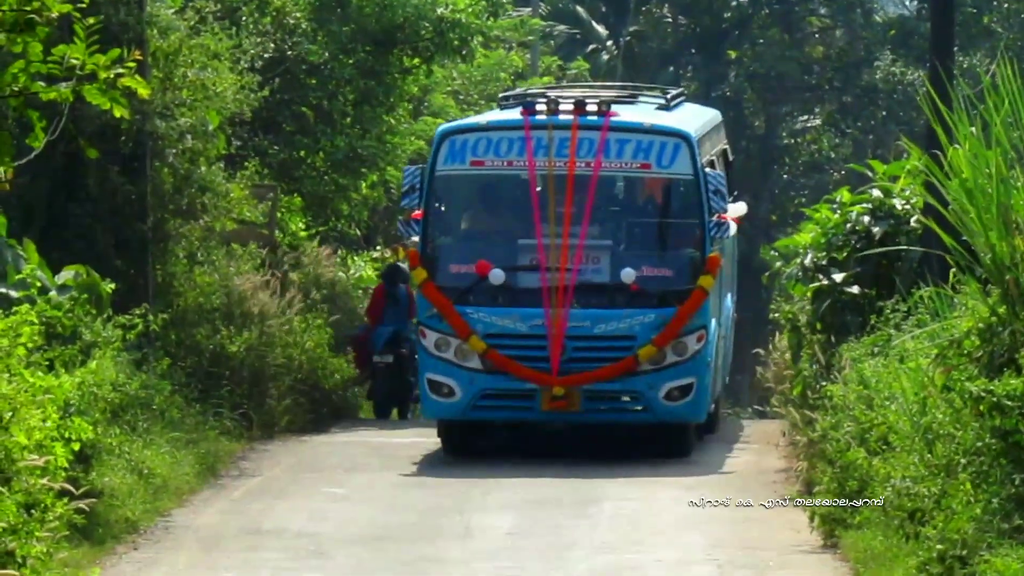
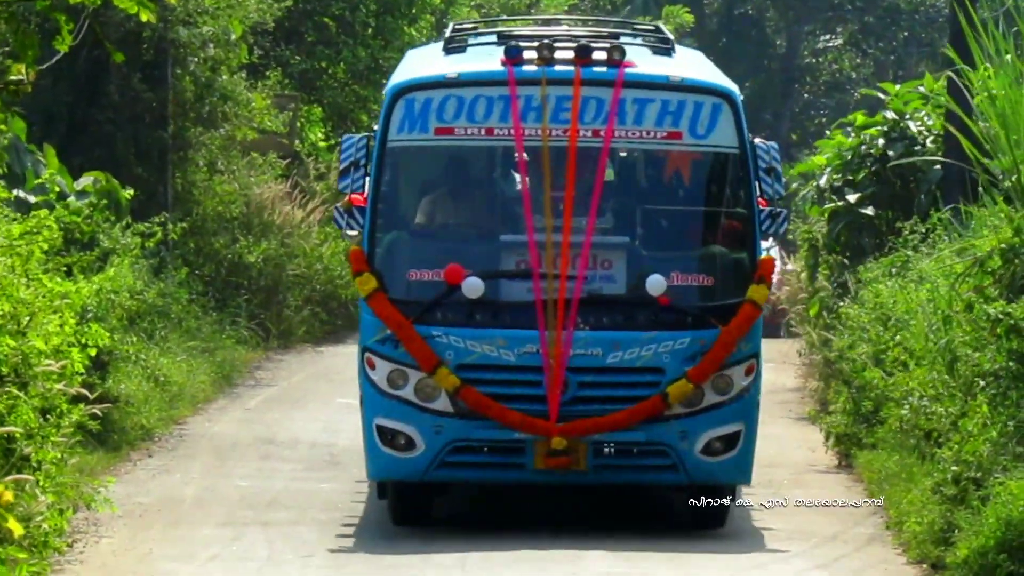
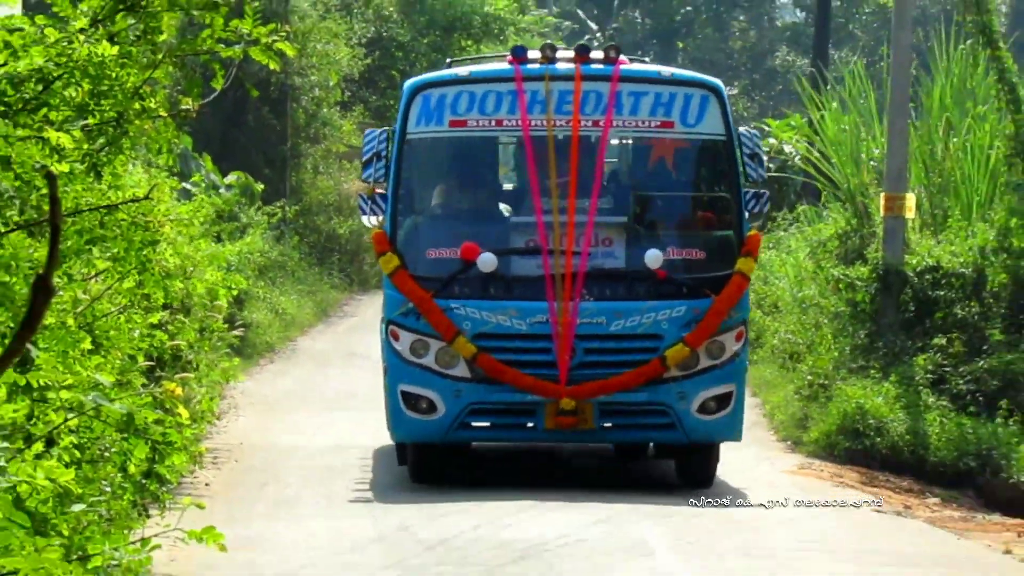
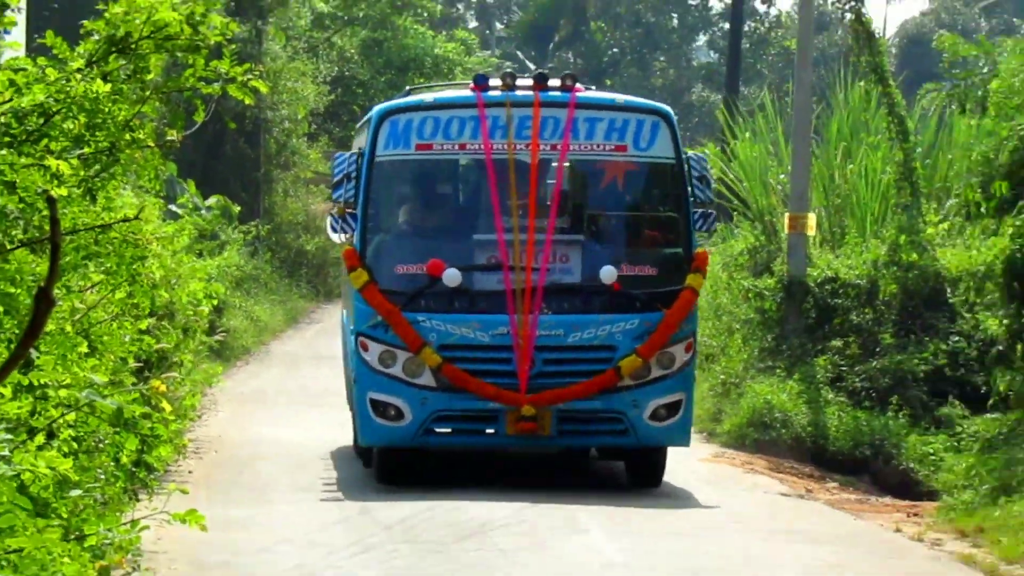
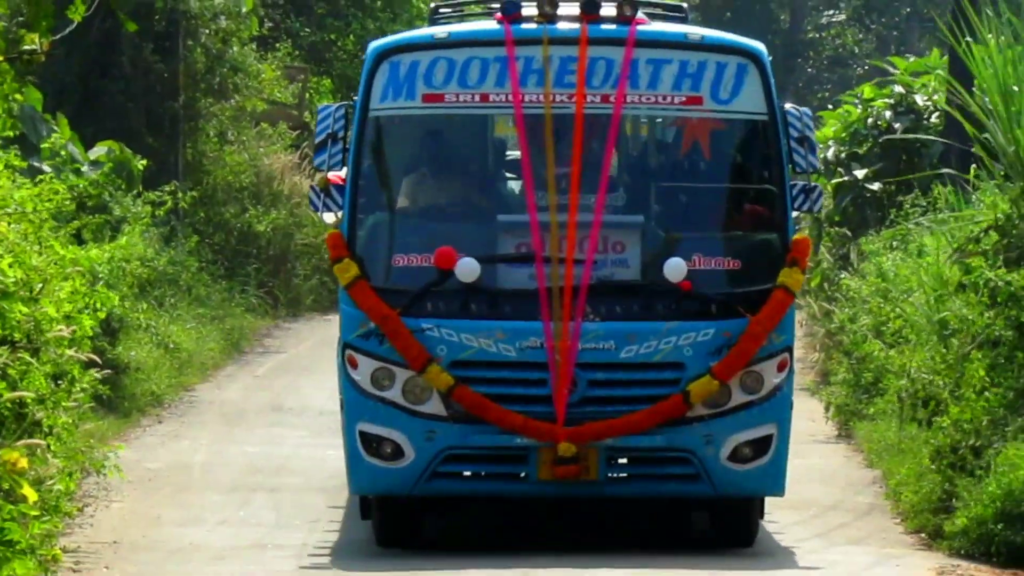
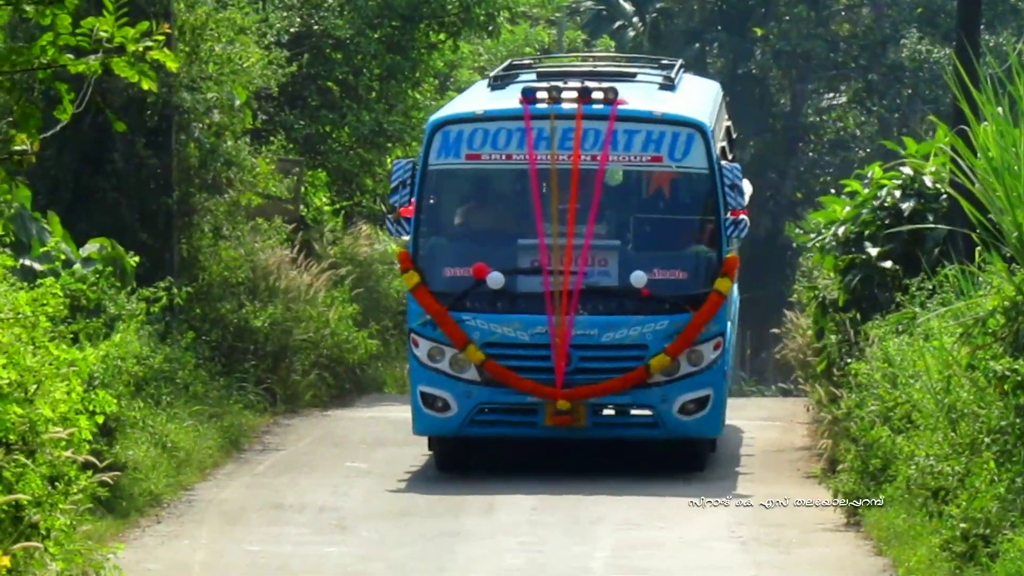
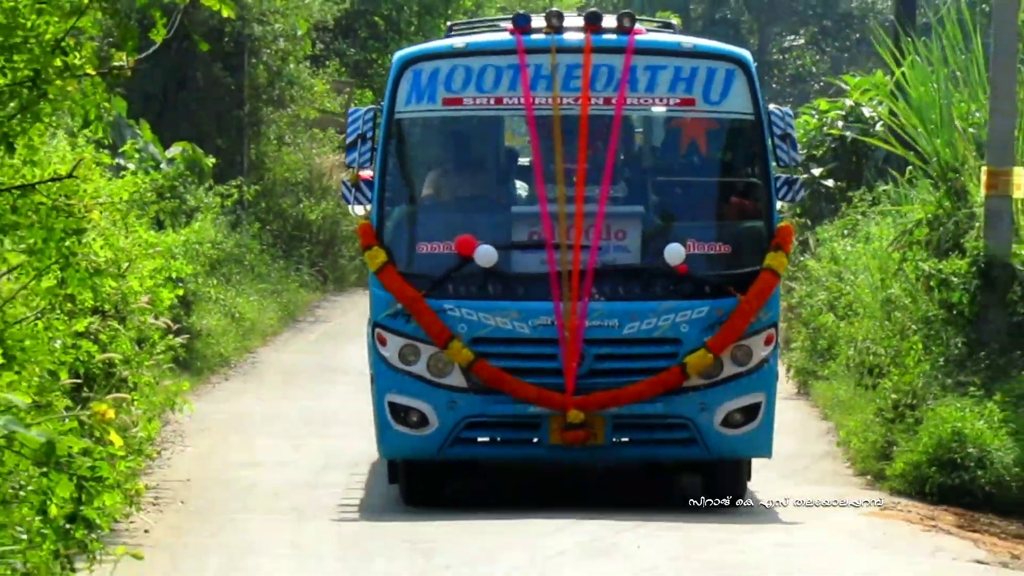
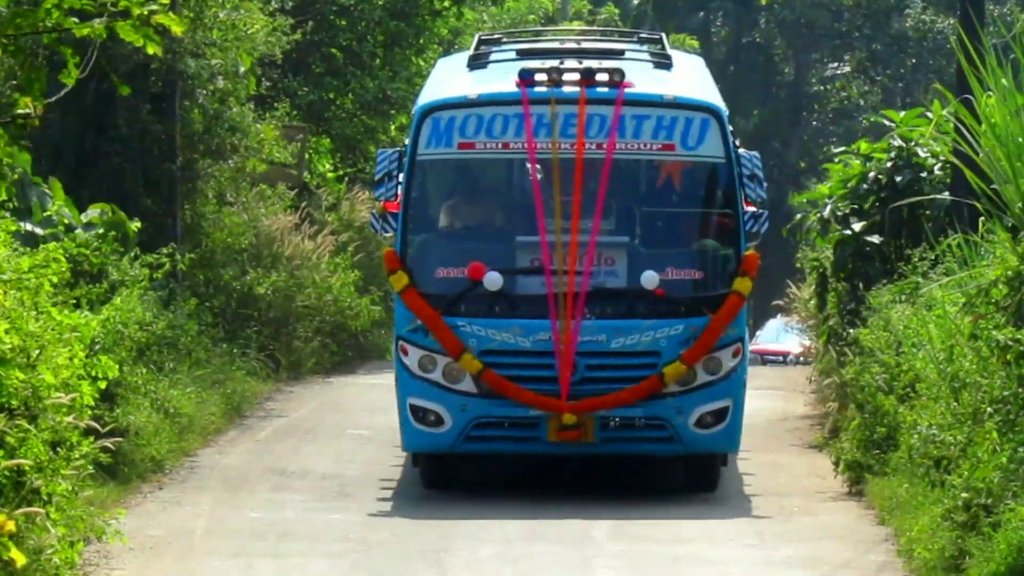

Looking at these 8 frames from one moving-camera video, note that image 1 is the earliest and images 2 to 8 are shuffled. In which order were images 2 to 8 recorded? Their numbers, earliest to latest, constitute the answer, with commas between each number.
6, 8, 2, 5, 7, 3, 4
